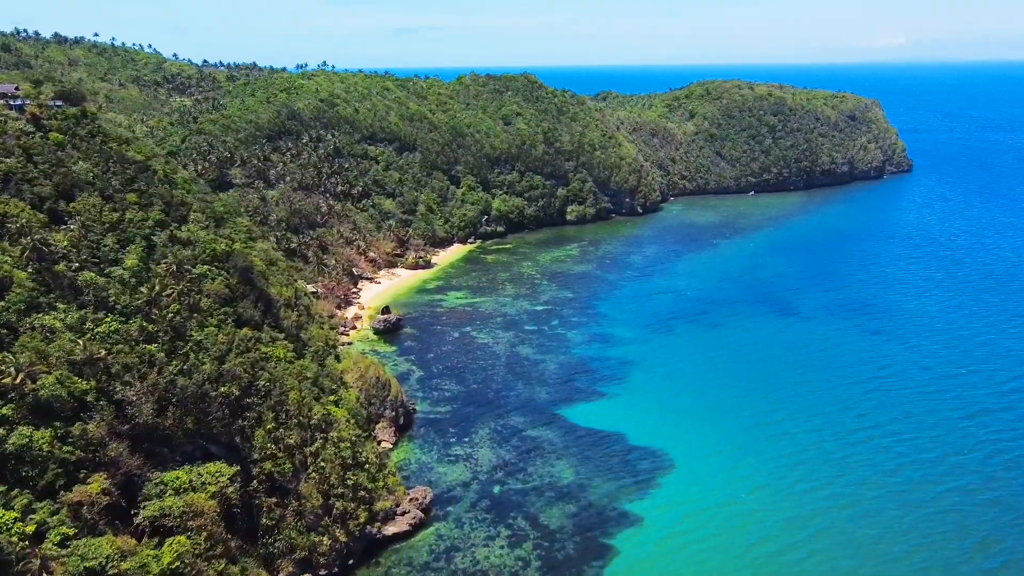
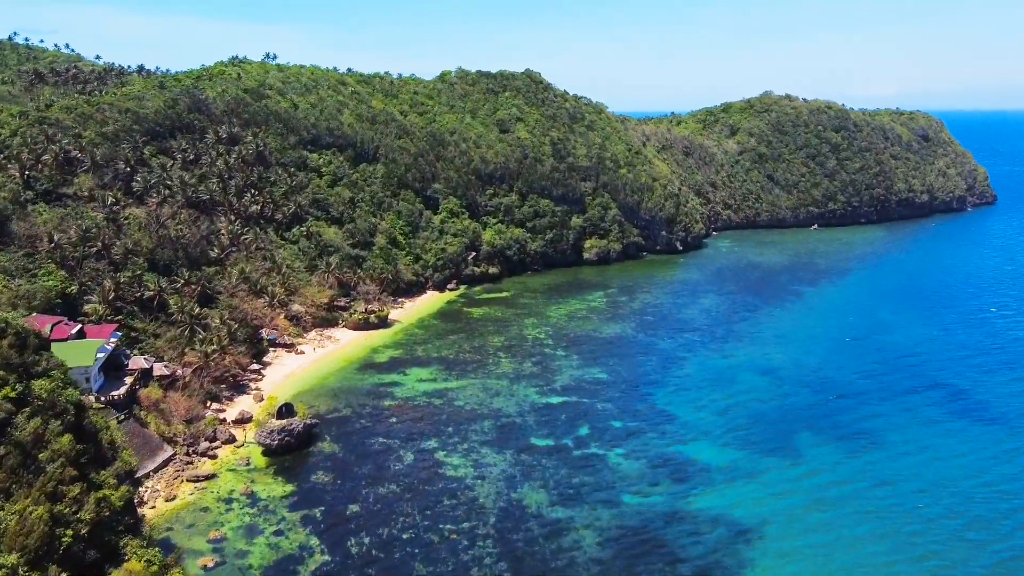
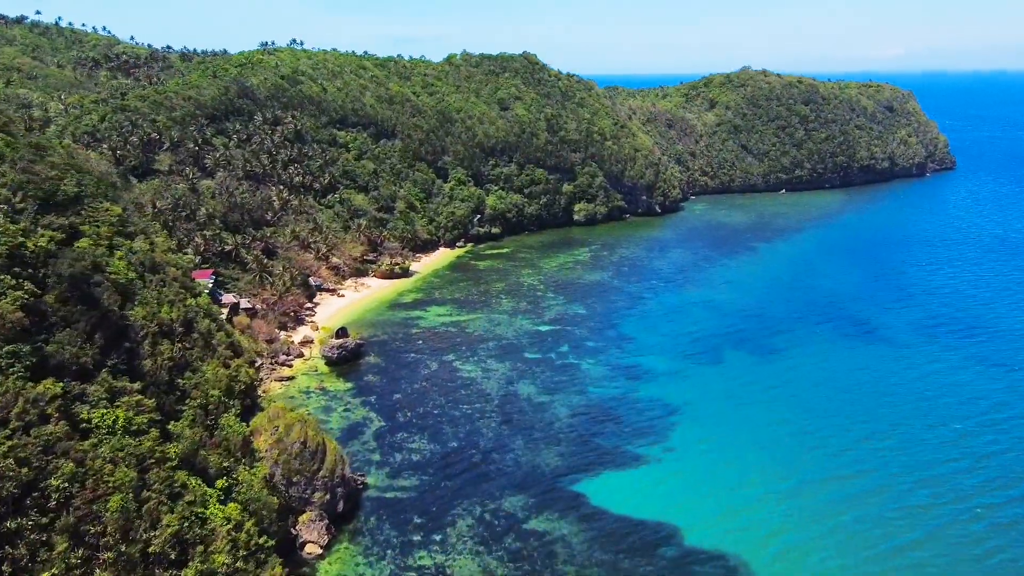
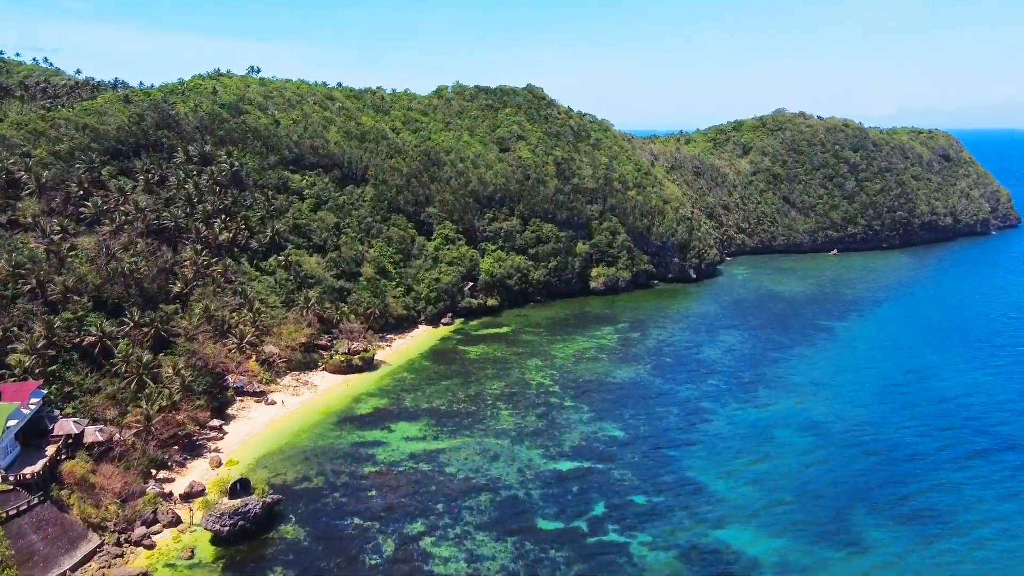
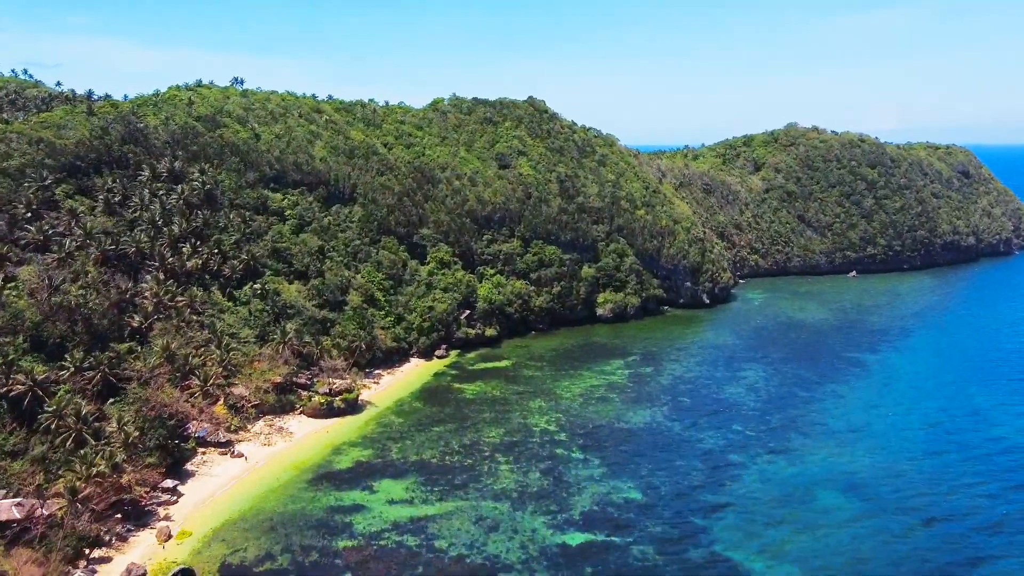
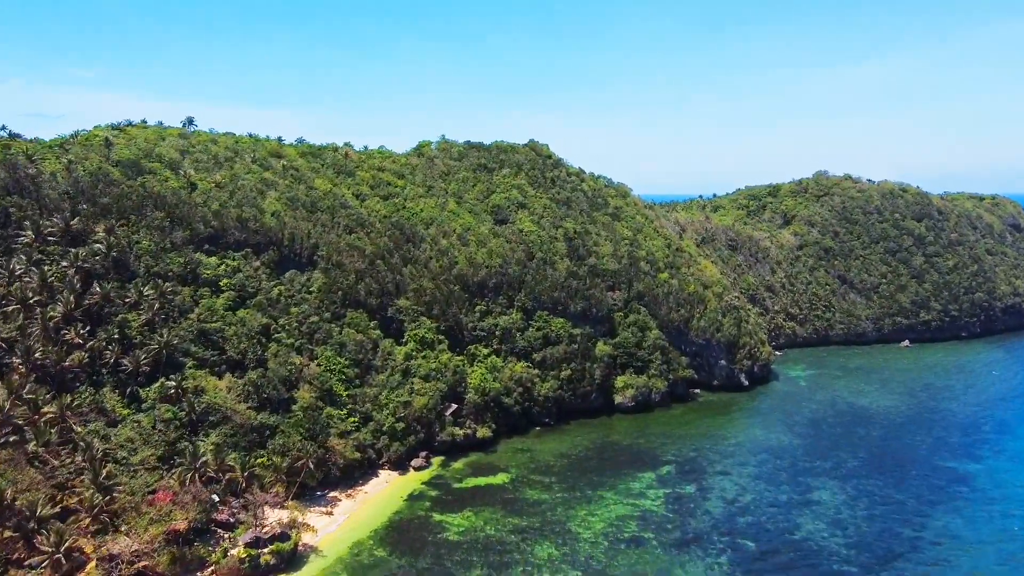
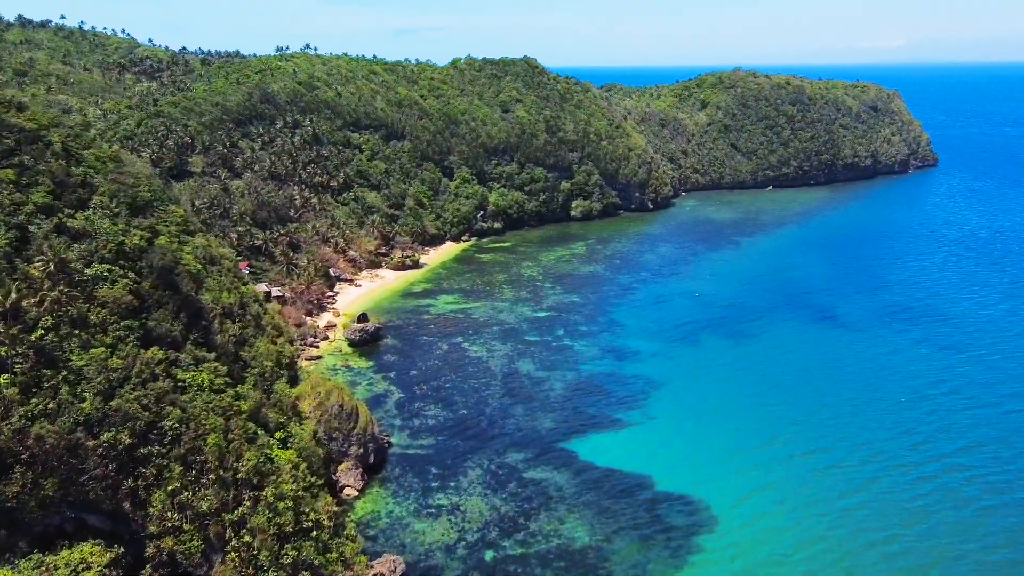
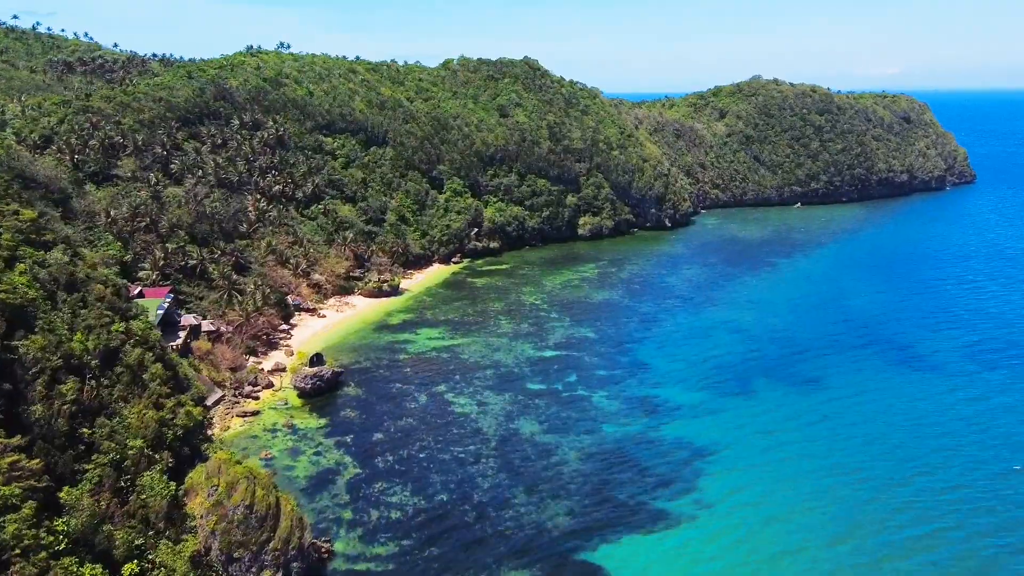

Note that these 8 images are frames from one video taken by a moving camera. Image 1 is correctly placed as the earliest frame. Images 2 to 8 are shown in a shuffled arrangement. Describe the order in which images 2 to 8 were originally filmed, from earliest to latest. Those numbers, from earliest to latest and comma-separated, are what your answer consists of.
7, 3, 8, 2, 4, 5, 6
